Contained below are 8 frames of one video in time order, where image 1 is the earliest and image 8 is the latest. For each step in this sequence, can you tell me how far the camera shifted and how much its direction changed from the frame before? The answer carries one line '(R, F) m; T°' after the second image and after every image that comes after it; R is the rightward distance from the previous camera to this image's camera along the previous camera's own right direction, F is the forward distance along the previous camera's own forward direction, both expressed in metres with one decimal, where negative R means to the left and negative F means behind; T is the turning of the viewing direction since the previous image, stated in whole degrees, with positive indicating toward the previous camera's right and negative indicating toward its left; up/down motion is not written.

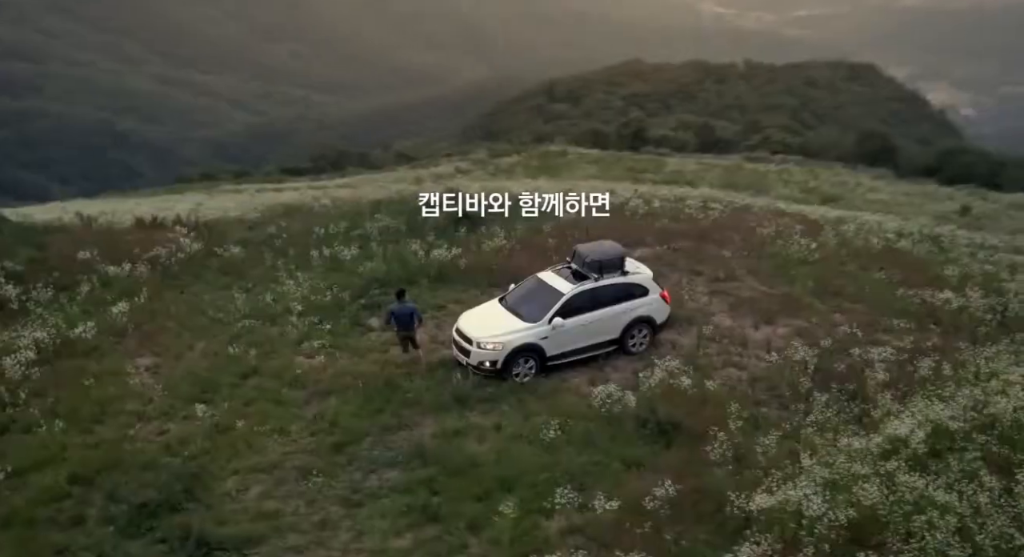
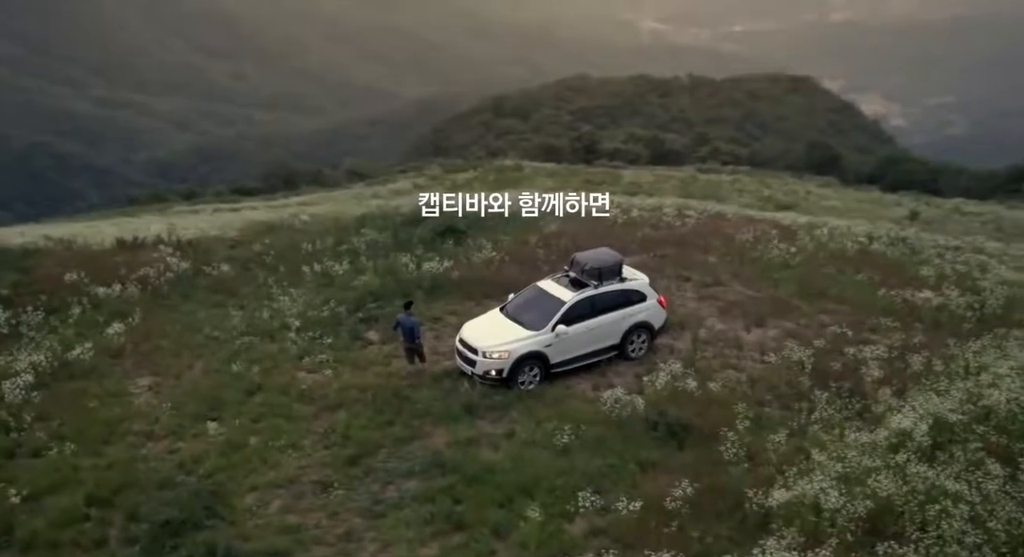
(-0.4, -0.1) m; +2°
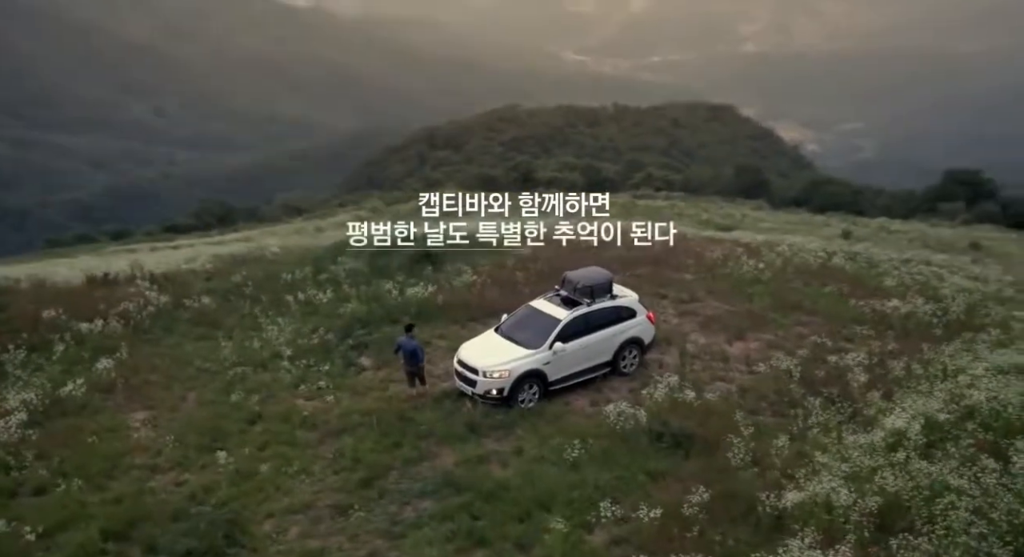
(-0.5, -0.1) m; +3°
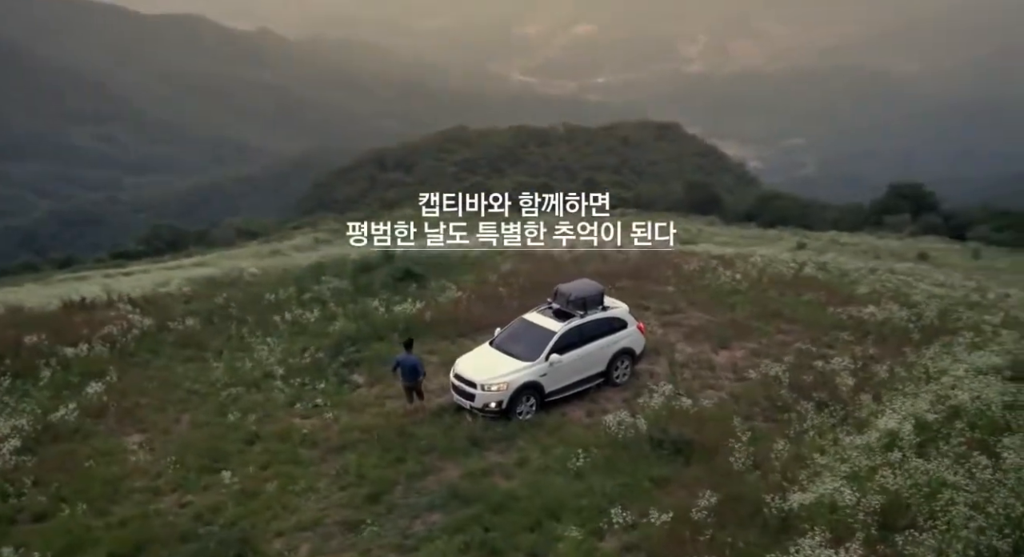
(-0.4, -0.1) m; +2°
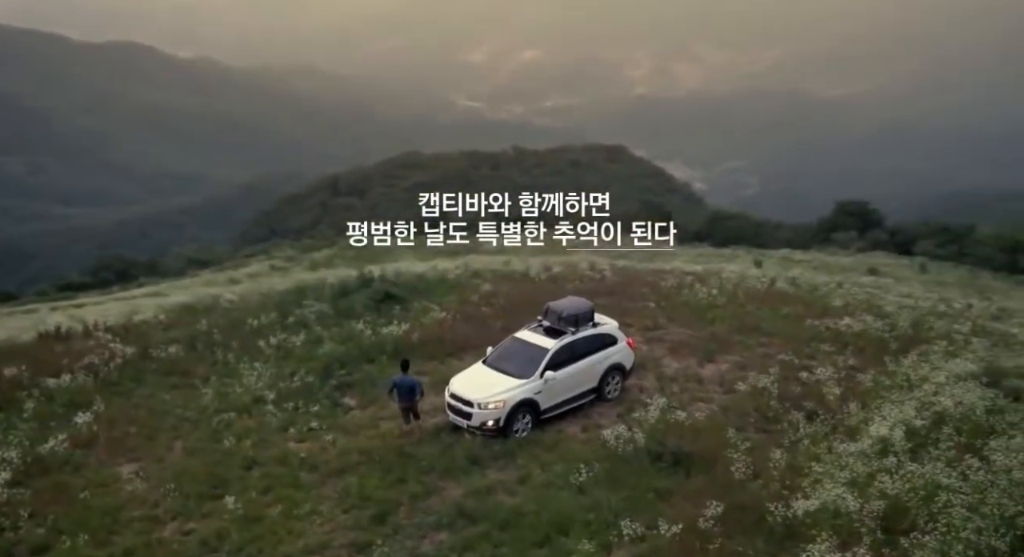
(-0.4, -0.1) m; +2°
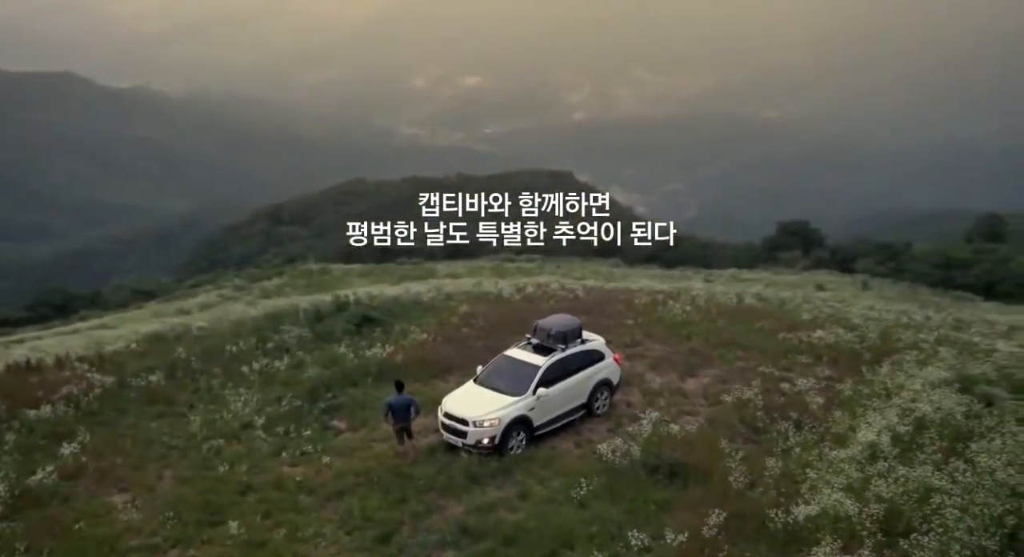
(-0.4, -0.1) m; +2°
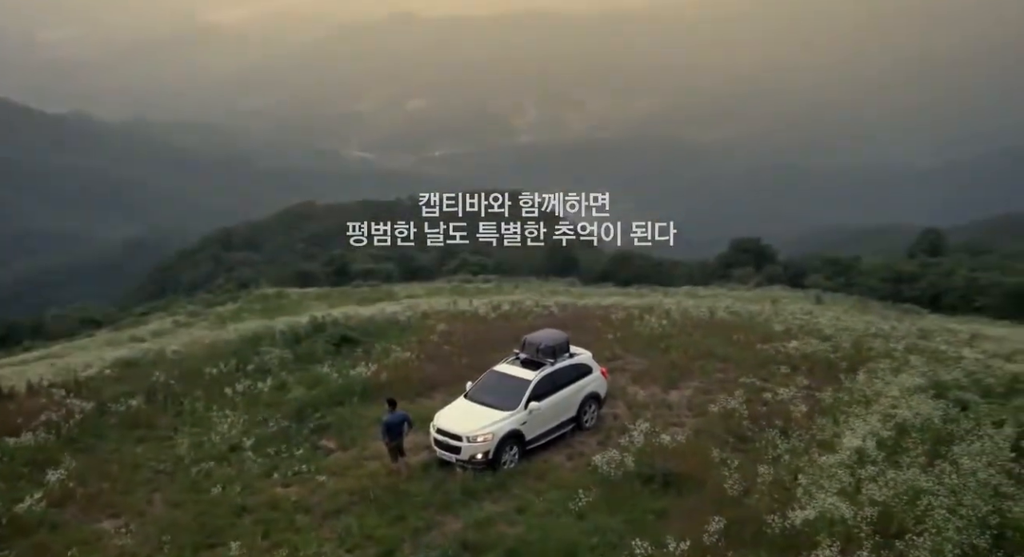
(-0.3, -0.1) m; +2°
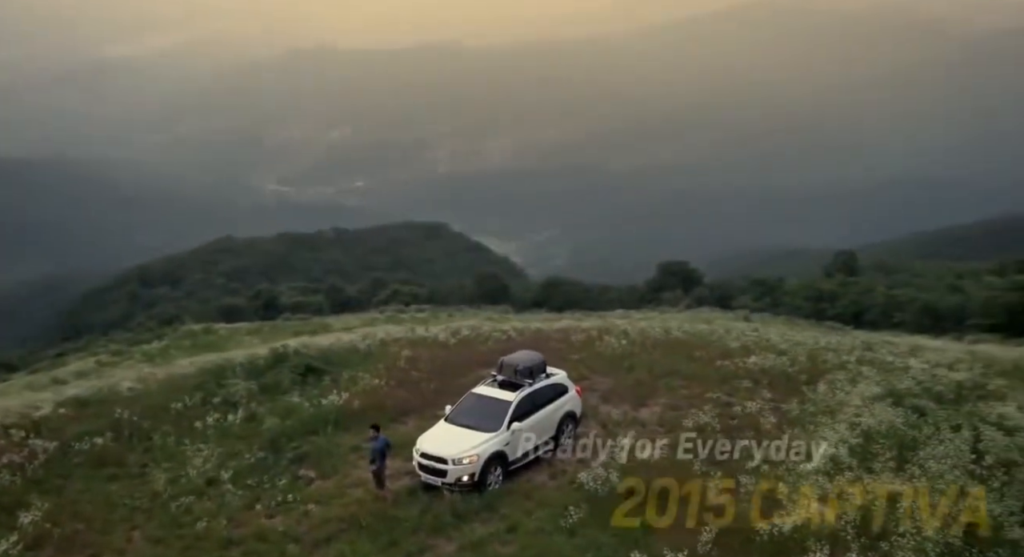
(-0.5, -0.2) m; +4°
